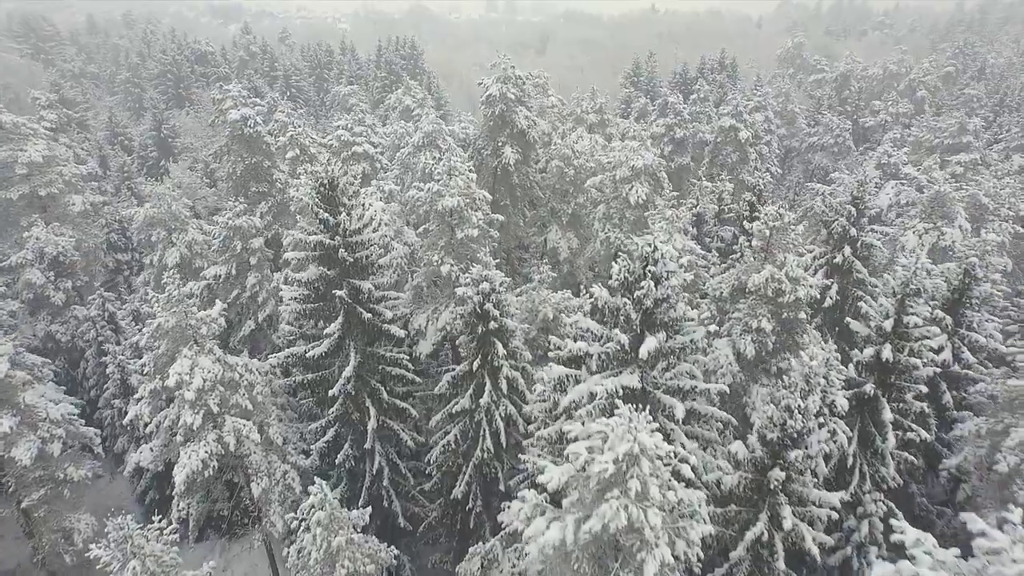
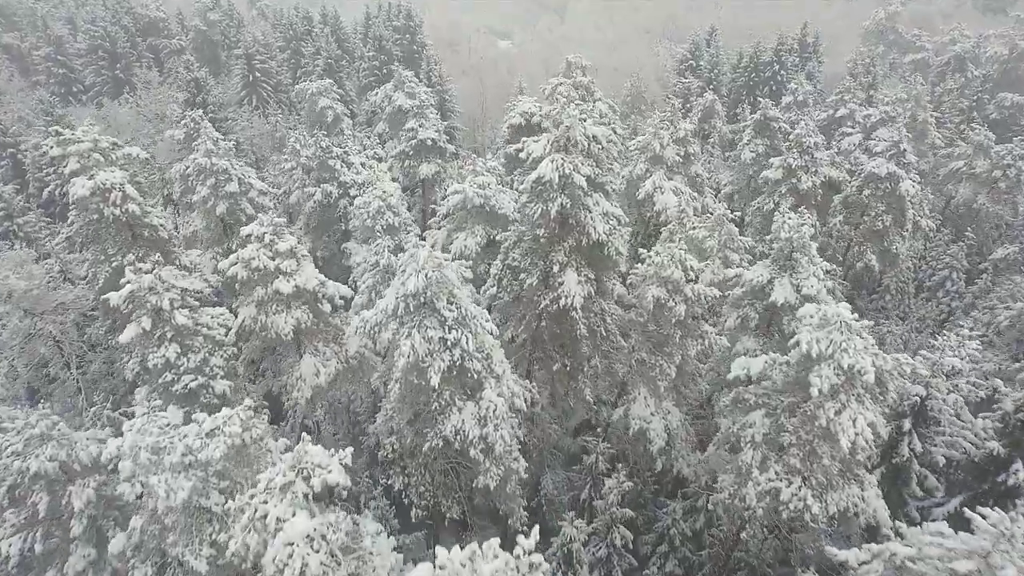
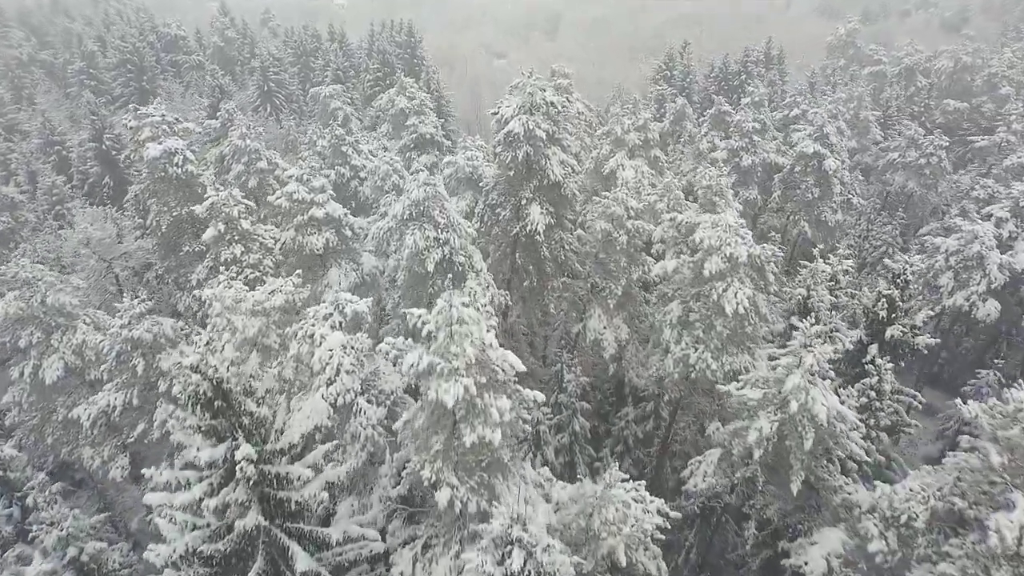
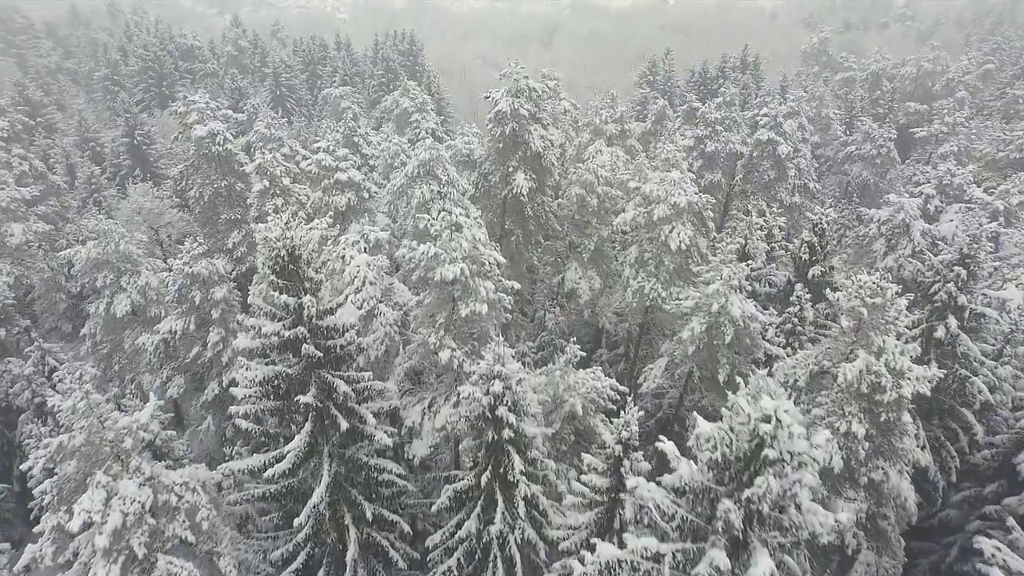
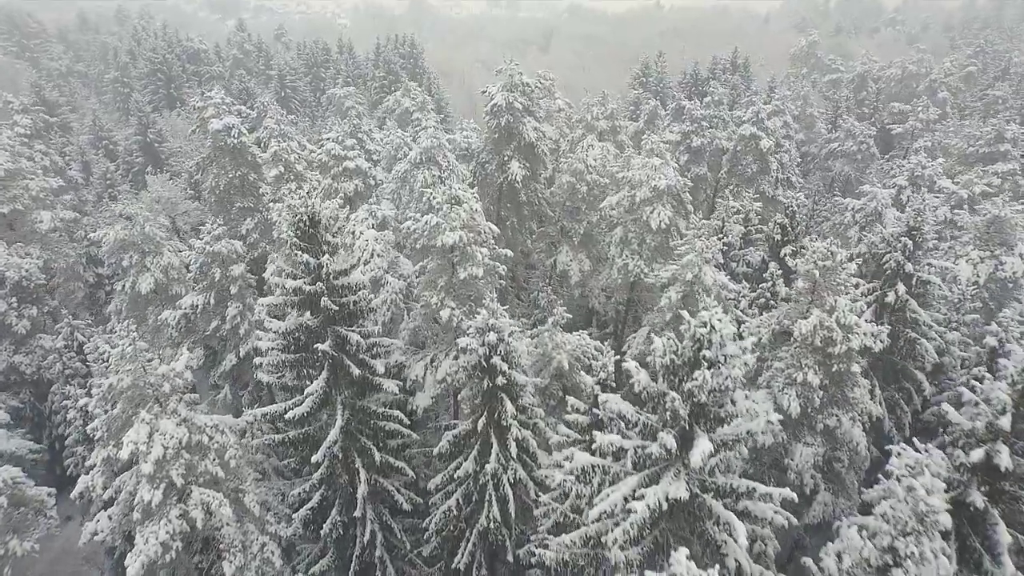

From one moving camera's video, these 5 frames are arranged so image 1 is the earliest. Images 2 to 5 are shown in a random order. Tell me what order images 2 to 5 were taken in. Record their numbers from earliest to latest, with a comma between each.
5, 4, 3, 2
